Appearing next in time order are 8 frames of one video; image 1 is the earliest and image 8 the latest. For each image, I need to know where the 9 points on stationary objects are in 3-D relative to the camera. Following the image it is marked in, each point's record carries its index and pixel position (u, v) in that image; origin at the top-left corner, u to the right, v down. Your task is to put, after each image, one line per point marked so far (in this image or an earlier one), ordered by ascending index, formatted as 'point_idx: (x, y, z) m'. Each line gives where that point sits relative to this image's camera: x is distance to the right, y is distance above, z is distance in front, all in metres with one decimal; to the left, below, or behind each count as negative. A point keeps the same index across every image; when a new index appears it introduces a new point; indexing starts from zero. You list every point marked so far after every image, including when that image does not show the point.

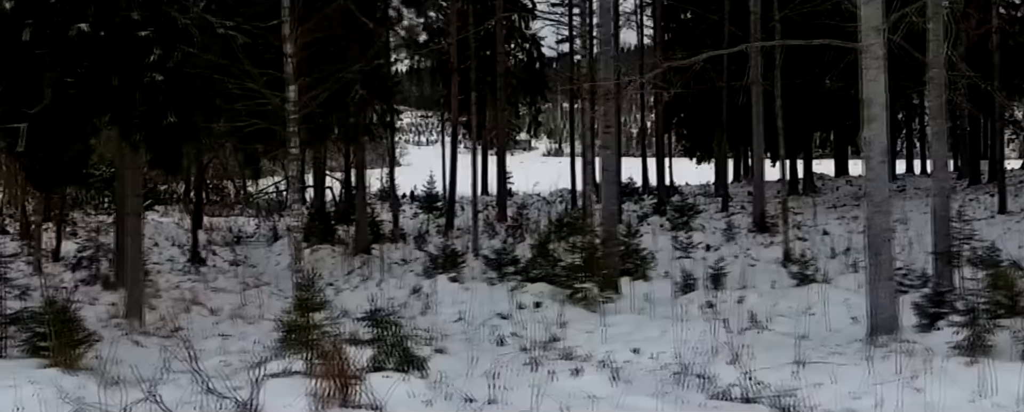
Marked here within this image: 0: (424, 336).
0: (-1.0, -1.5, +15.8) m
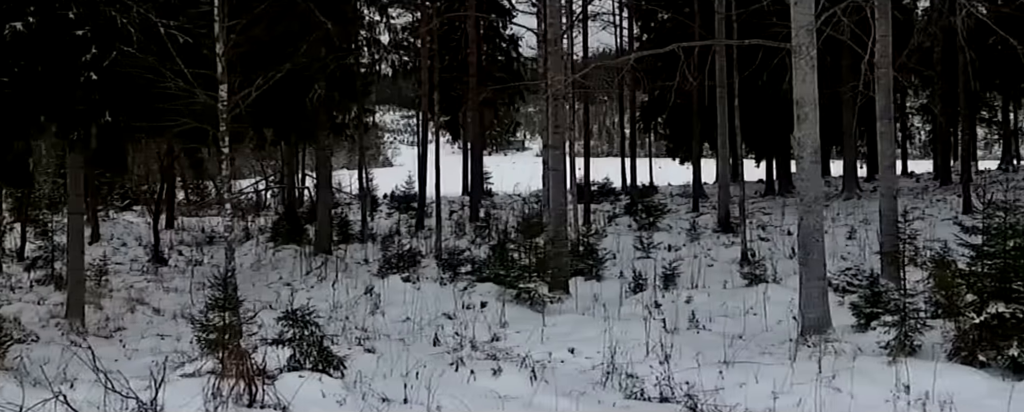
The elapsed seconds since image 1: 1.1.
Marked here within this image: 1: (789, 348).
0: (-1.7, -1.5, +15.8) m
1: (+3.0, -1.5, +14.7) m
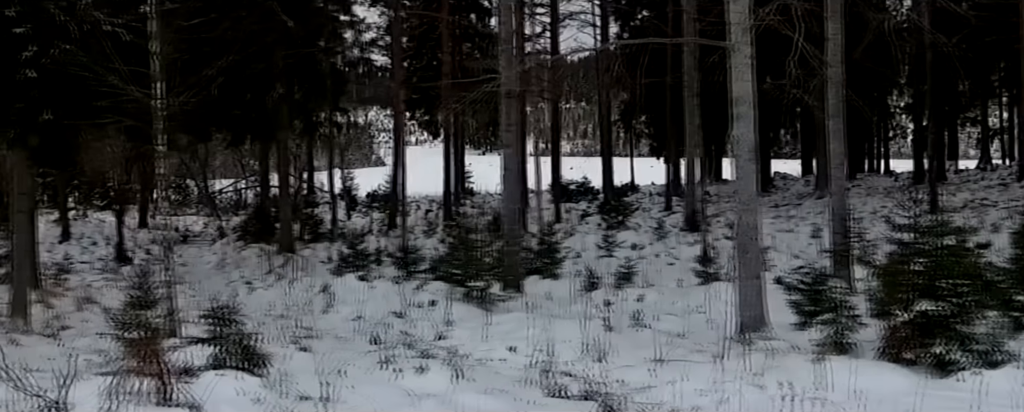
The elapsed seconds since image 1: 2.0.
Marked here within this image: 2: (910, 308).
0: (-2.4, -1.5, +15.7) m
1: (+2.3, -1.5, +14.7) m
2: (+3.8, -1.0, +13.2) m
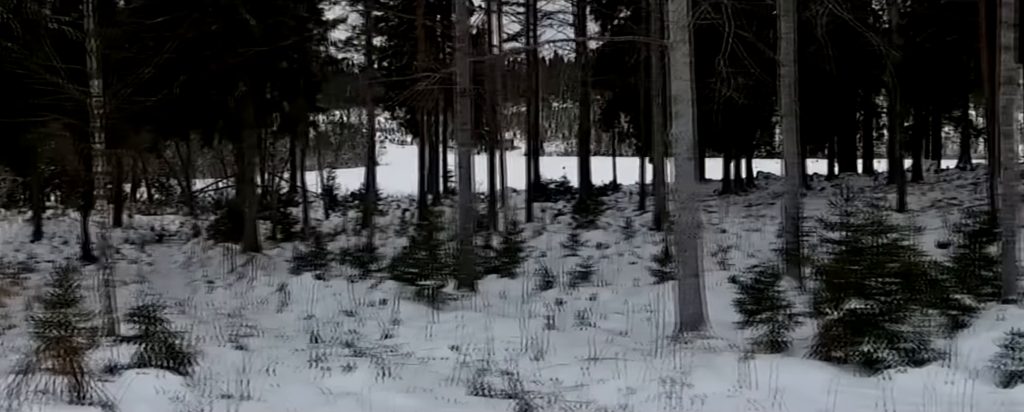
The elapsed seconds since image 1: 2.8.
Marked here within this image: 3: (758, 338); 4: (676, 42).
0: (-3.1, -1.5, +15.7) m
1: (+1.6, -1.5, +14.7) m
2: (+3.1, -1.0, +13.2) m
3: (+2.6, -1.4, +14.4) m
4: (+1.8, +1.7, +14.8) m
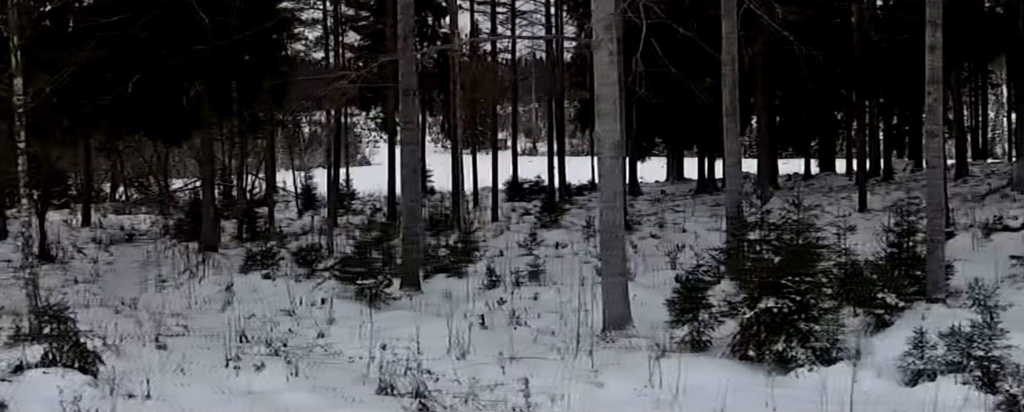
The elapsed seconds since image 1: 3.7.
0: (-3.9, -1.4, +15.6) m
1: (+0.8, -1.5, +14.7) m
2: (+2.3, -0.9, +13.2) m
3: (+1.8, -1.4, +14.4) m
4: (+0.9, +1.8, +14.8) m
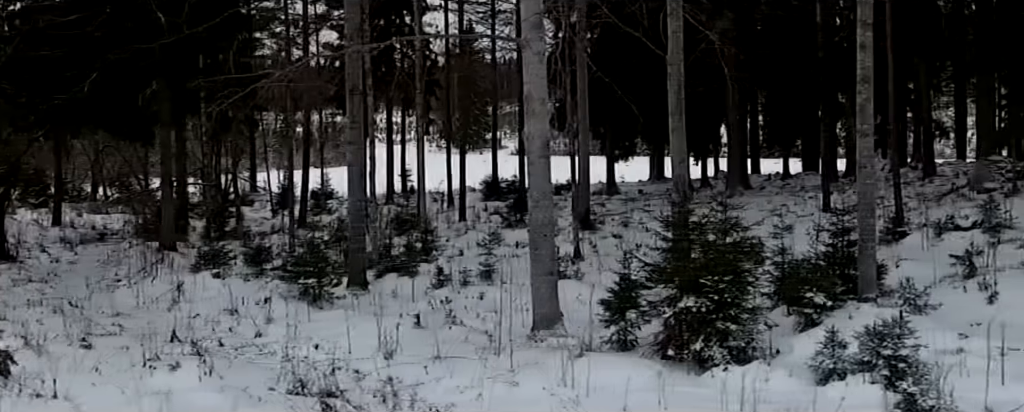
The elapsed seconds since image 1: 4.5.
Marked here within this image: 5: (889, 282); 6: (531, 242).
0: (-4.7, -1.4, +15.6) m
1: (0.0, -1.4, +14.7) m
2: (+1.6, -0.9, +13.2) m
3: (+1.0, -1.3, +14.4) m
4: (+0.2, +1.8, +14.8) m
5: (+4.5, -0.9, +16.5) m
6: (+0.2, -0.4, +15.1) m
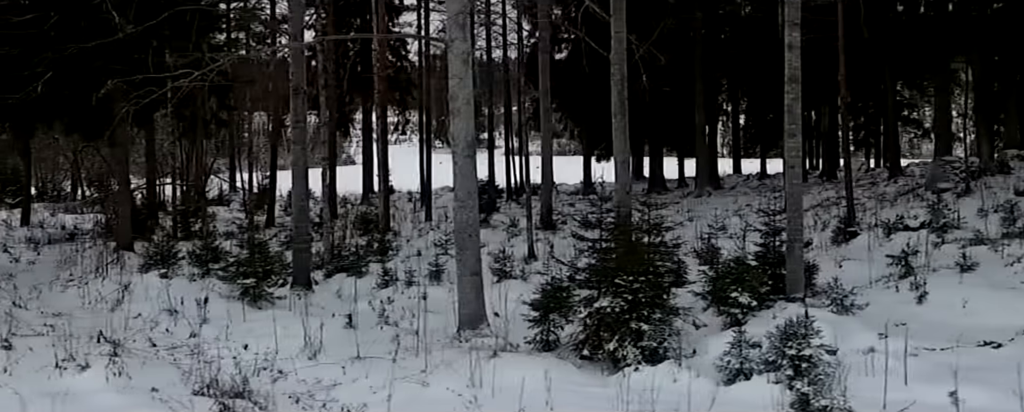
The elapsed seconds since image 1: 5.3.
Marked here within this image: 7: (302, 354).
0: (-5.5, -1.4, +15.5) m
1: (-0.8, -1.4, +14.6) m
2: (+0.8, -0.9, +13.2) m
3: (+0.2, -1.3, +14.4) m
4: (-0.6, +1.8, +14.8) m
5: (+3.7, -0.9, +16.5) m
6: (-0.6, -0.4, +15.0) m
7: (-2.2, -1.5, +14.5) m
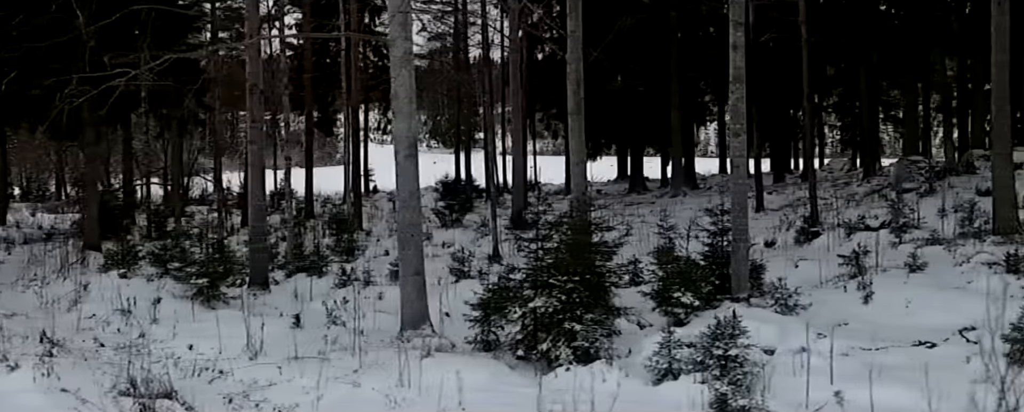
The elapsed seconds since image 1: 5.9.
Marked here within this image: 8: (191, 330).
0: (-6.1, -1.4, +15.4) m
1: (-1.4, -1.4, +14.6) m
2: (+0.2, -0.9, +13.2) m
3: (-0.4, -1.3, +14.3) m
4: (-1.2, +1.8, +14.7) m
5: (+3.0, -0.9, +16.5) m
6: (-1.2, -0.4, +15.0) m
7: (-2.8, -1.5, +14.4) m
8: (-3.8, -1.5, +16.7) m
